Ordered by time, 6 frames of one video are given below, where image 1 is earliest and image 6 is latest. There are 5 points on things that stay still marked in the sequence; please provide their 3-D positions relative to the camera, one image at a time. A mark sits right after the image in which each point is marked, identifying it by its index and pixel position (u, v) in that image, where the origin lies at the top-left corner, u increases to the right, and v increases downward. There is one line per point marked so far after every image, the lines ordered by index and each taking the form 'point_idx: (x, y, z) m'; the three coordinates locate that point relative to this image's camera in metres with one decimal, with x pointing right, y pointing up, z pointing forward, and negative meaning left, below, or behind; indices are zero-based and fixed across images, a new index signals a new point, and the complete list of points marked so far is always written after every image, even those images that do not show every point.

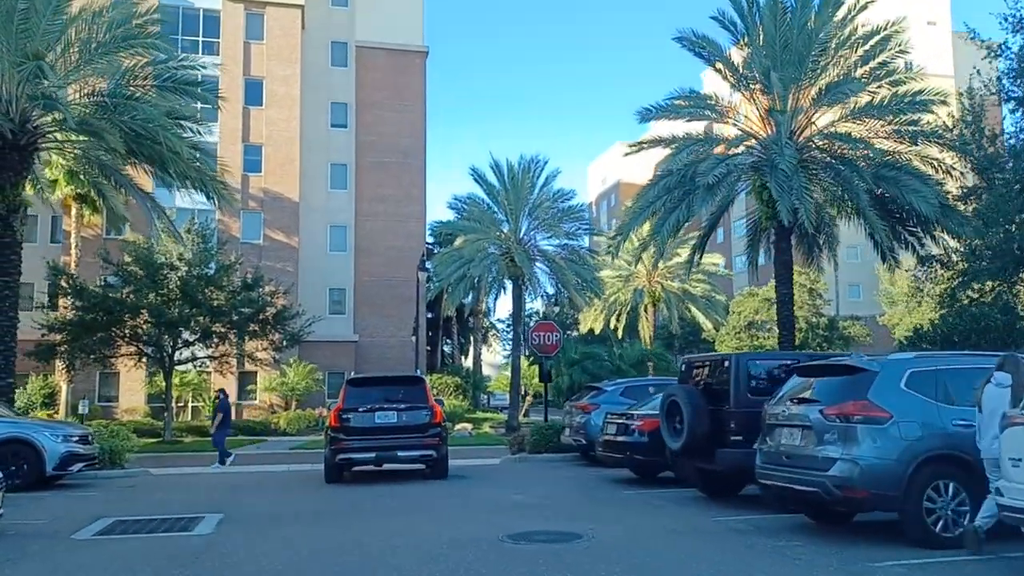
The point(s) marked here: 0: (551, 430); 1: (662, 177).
0: (+0.9, -3.1, +17.8) m
1: (+3.6, +2.7, +19.5) m
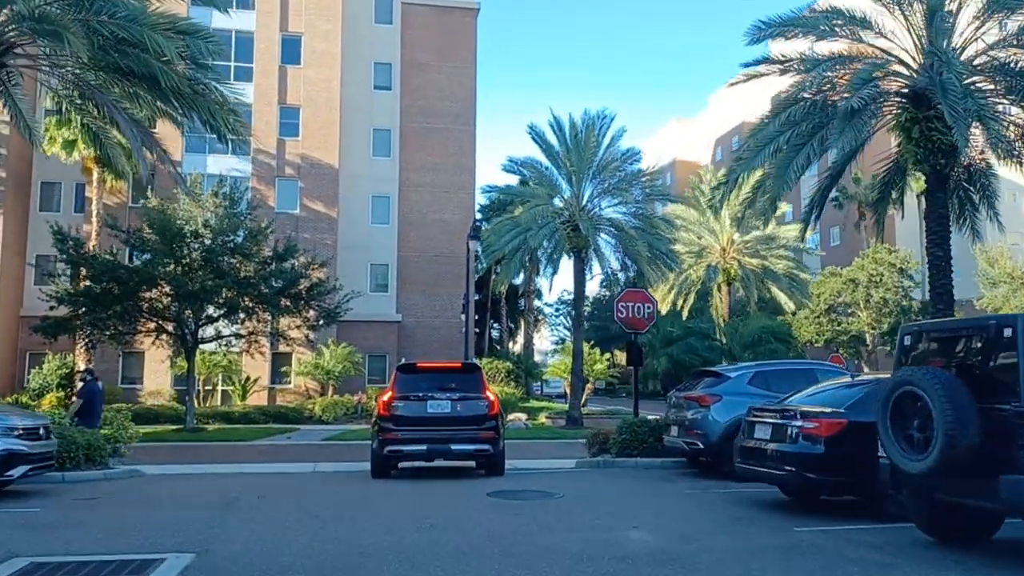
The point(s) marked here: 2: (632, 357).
0: (+2.3, -2.4, +14.0) m
1: (+5.2, +3.4, +15.4) m
2: (+2.4, -1.4, +16.1) m
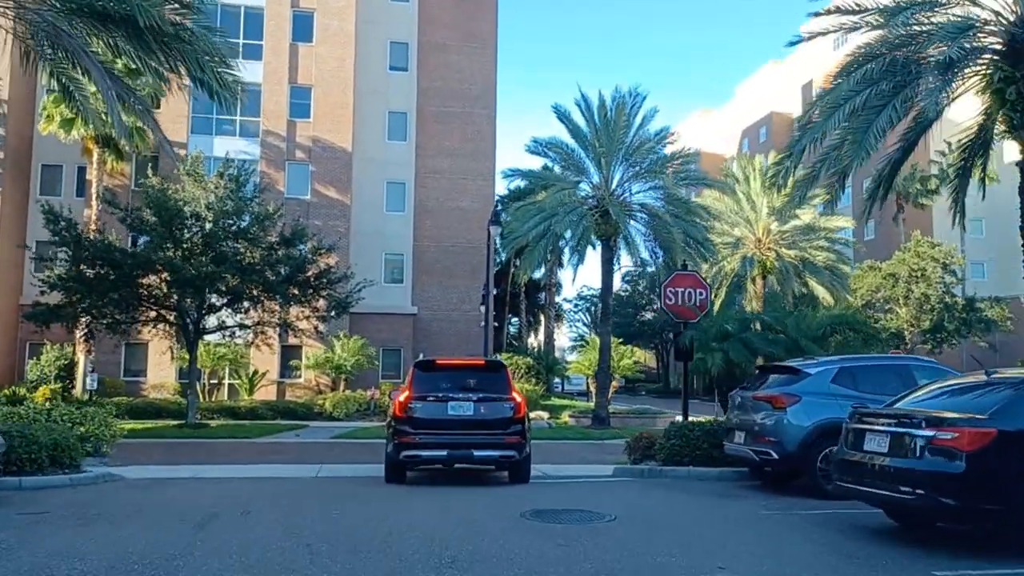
0: (+2.8, -2.1, +12.0) m
1: (+5.7, +3.7, +13.4) m
2: (+2.9, -1.1, +14.2) m
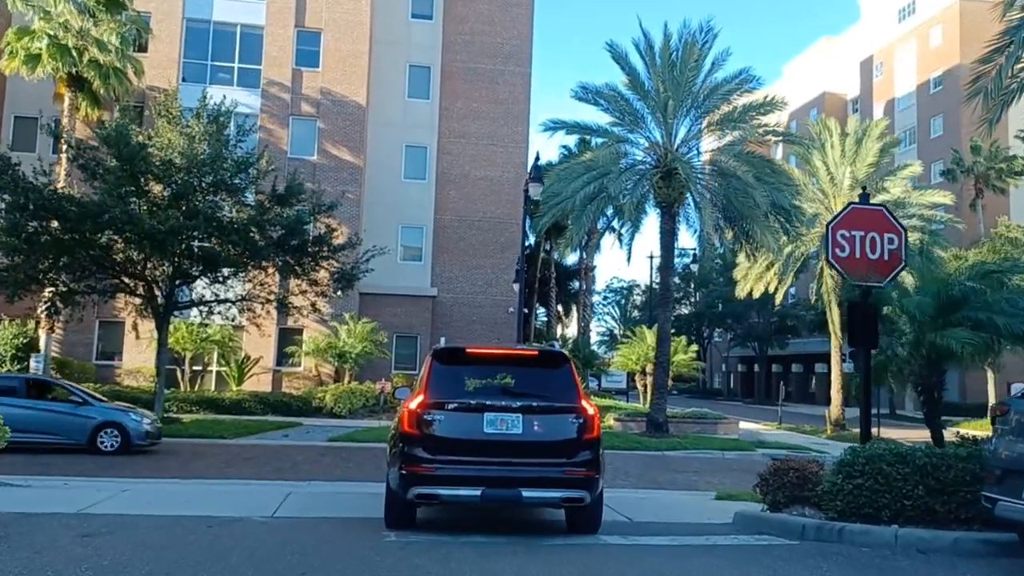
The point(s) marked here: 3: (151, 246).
0: (+3.5, -1.6, +7.2) m
1: (+6.6, +4.2, +8.4) m
2: (+3.7, -0.5, +9.3) m
3: (-8.3, +1.0, +18.6) m
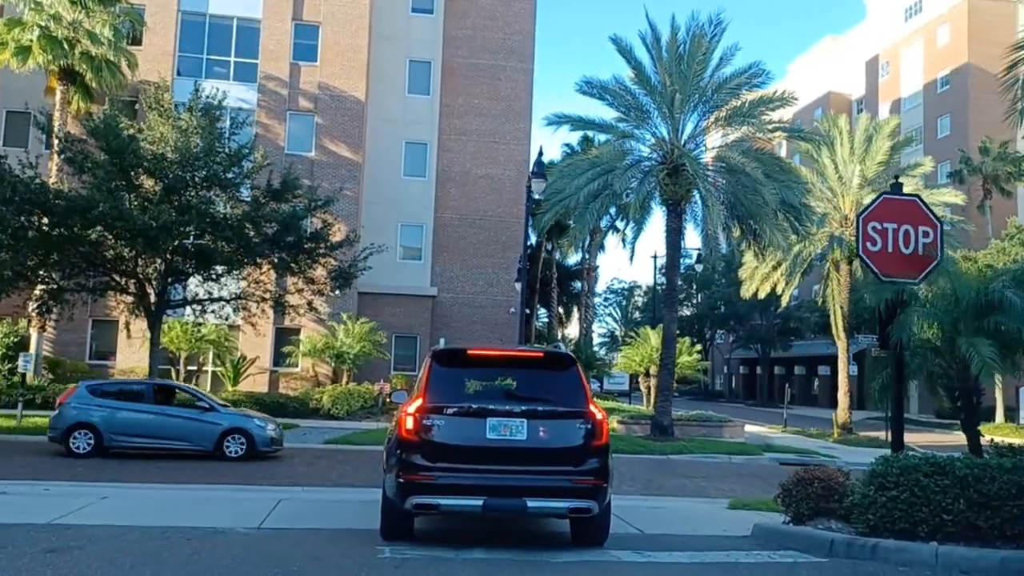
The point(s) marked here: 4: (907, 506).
0: (+3.5, -1.5, +6.6) m
1: (+6.7, +4.2, +7.8) m
2: (+3.7, -0.5, +8.7) m
3: (-8.2, +1.0, +18.0) m
4: (+3.3, -1.8, +6.5) m
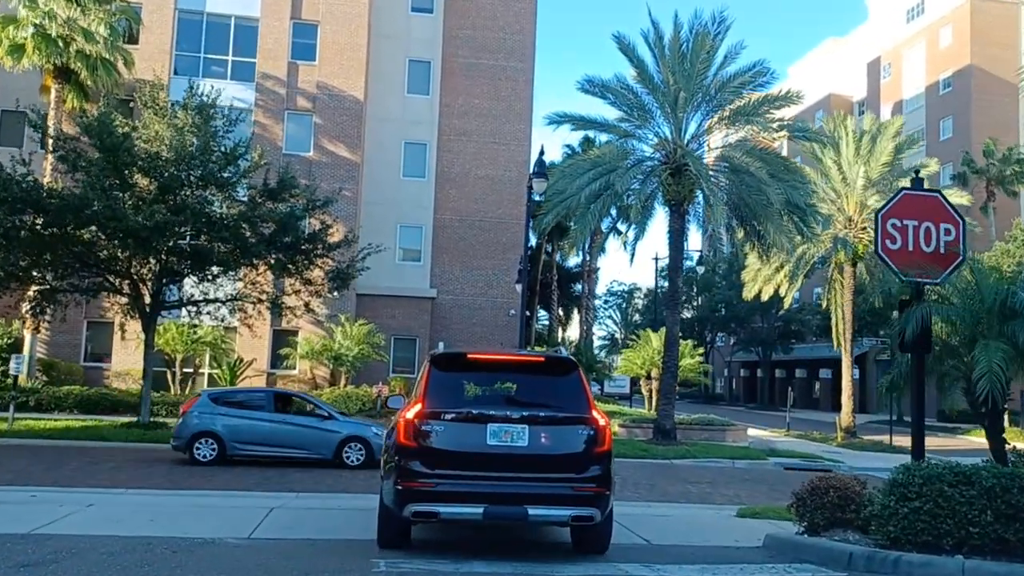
0: (+3.6, -1.5, +6.3) m
1: (+6.7, +4.2, +7.5) m
2: (+3.8, -0.5, +8.4) m
3: (-8.2, +1.0, +17.7) m
4: (+3.3, -1.8, +6.2) m
